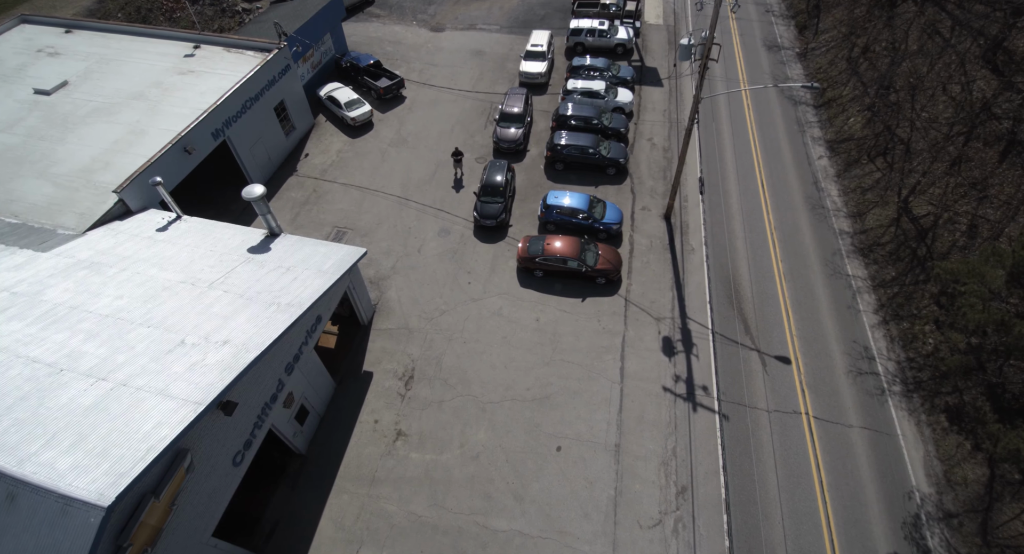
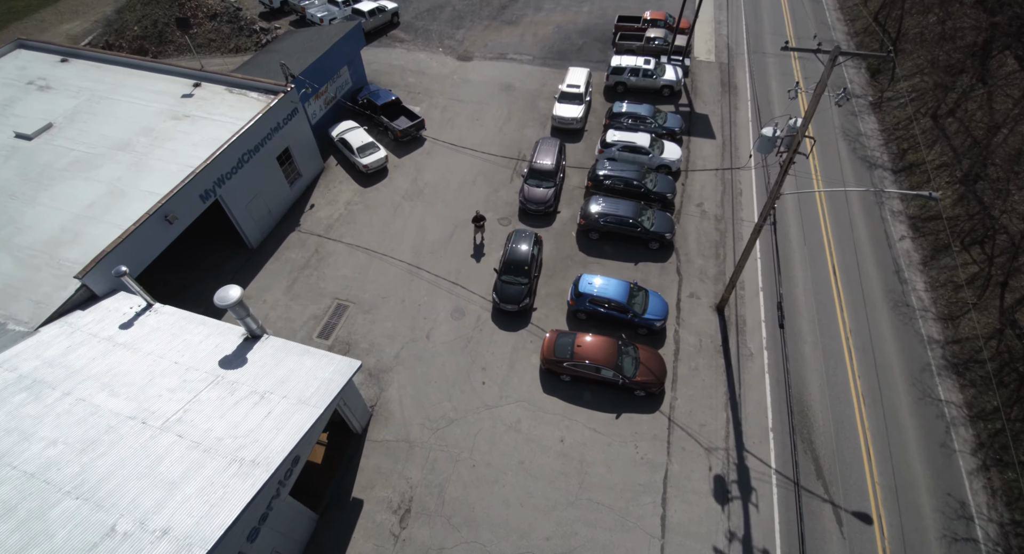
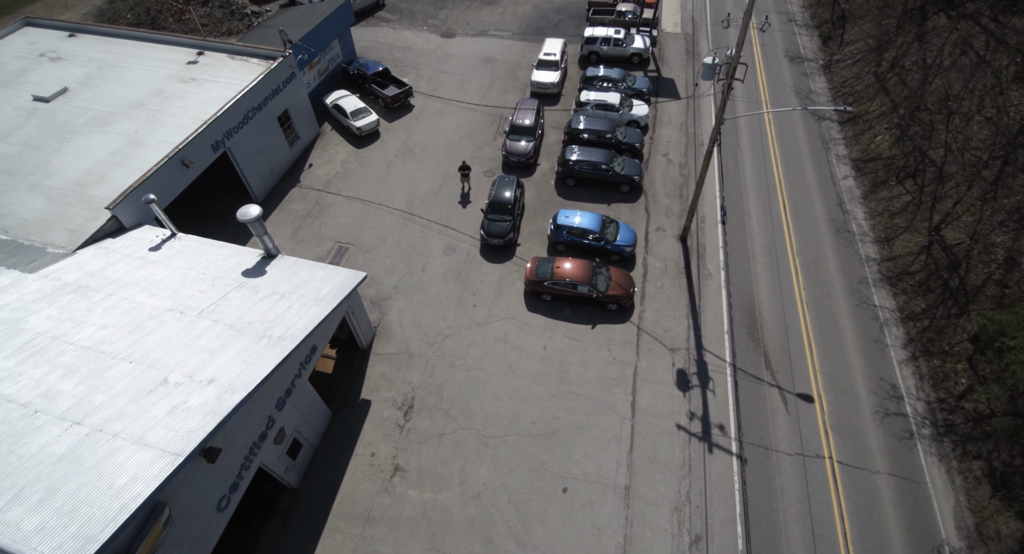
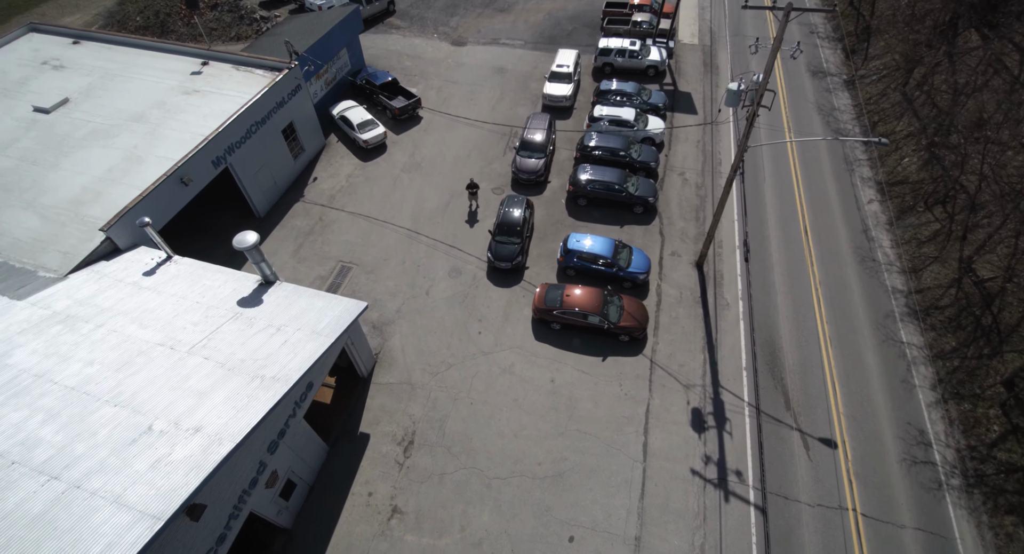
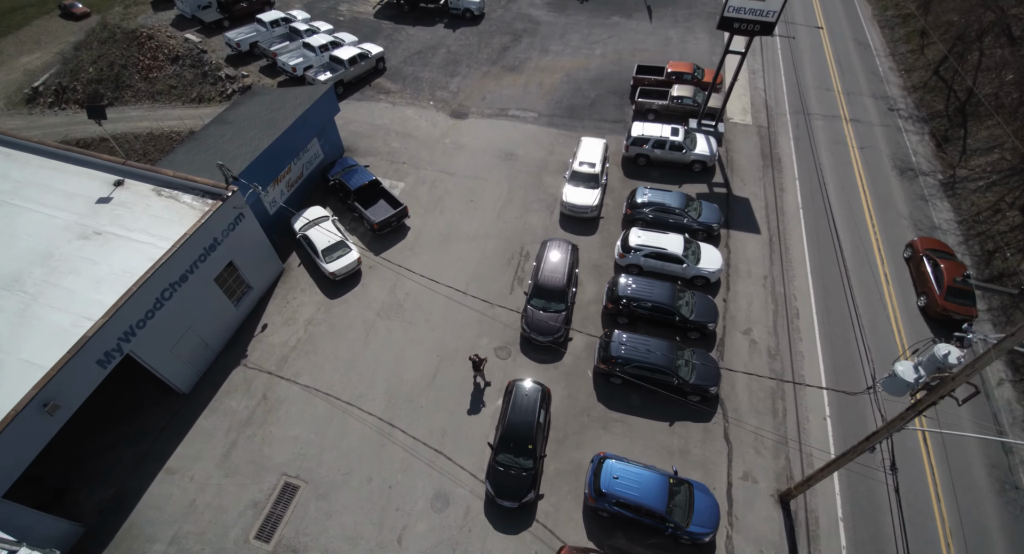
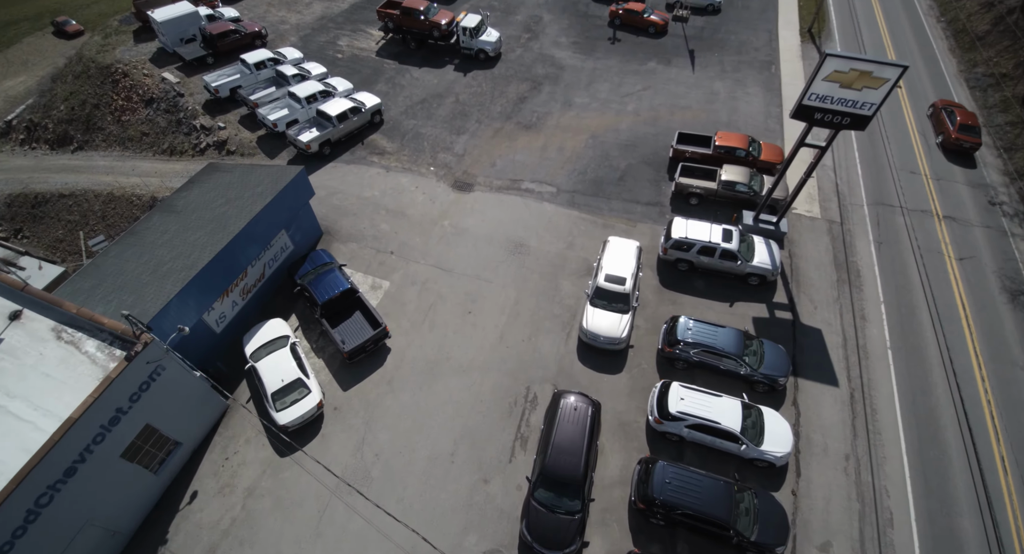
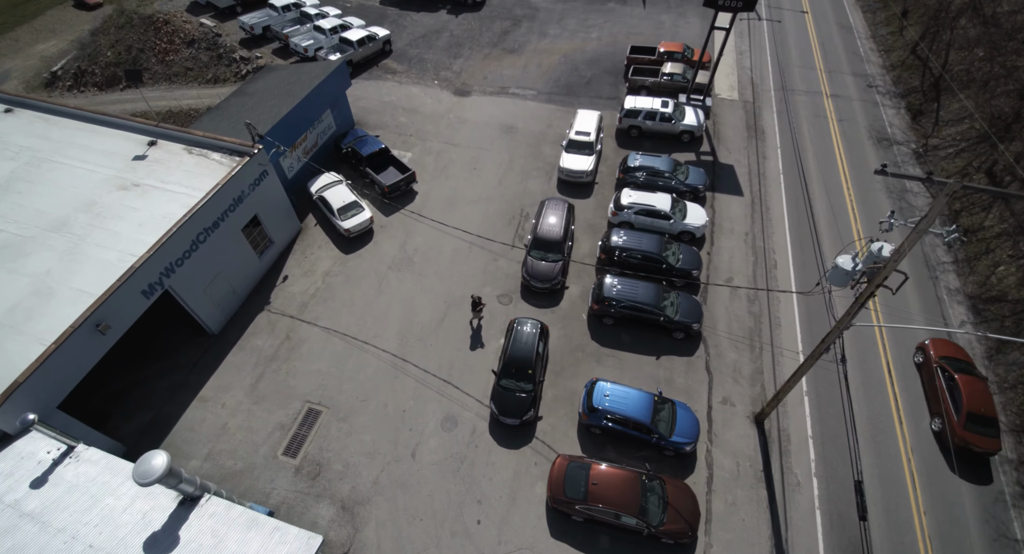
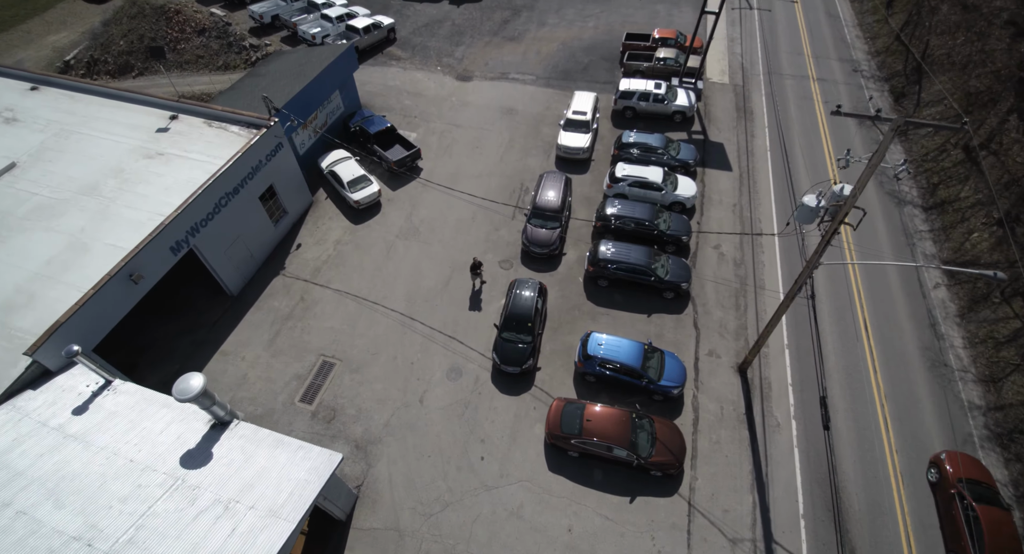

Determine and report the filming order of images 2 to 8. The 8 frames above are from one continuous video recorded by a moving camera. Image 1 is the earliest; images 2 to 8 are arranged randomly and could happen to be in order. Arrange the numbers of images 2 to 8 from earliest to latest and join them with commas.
3, 4, 2, 8, 7, 5, 6
